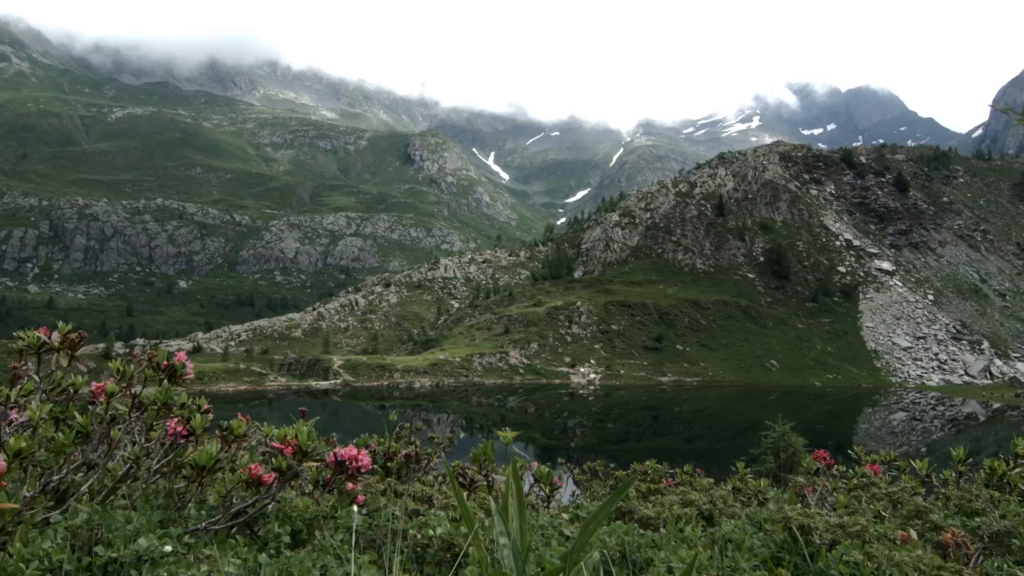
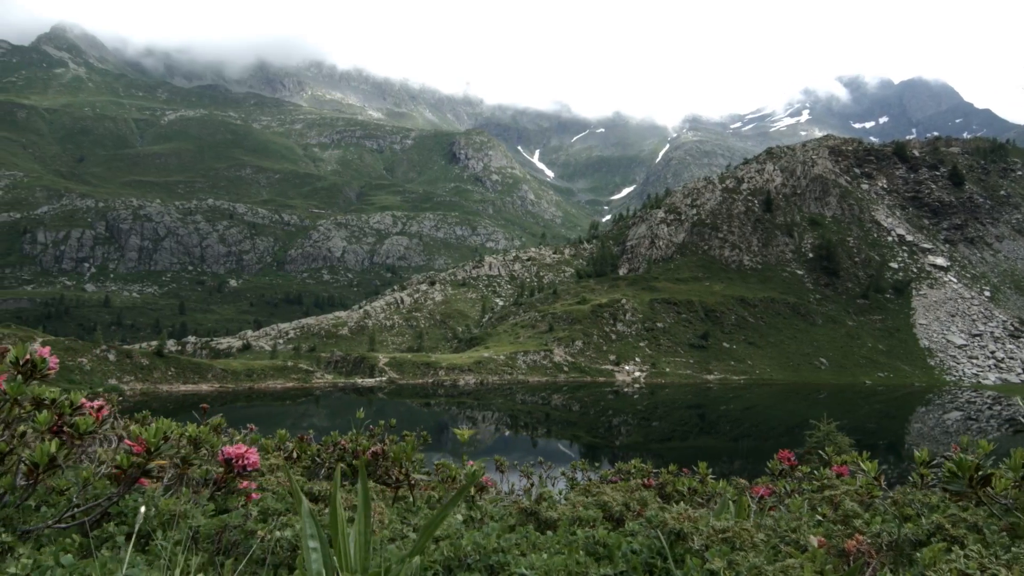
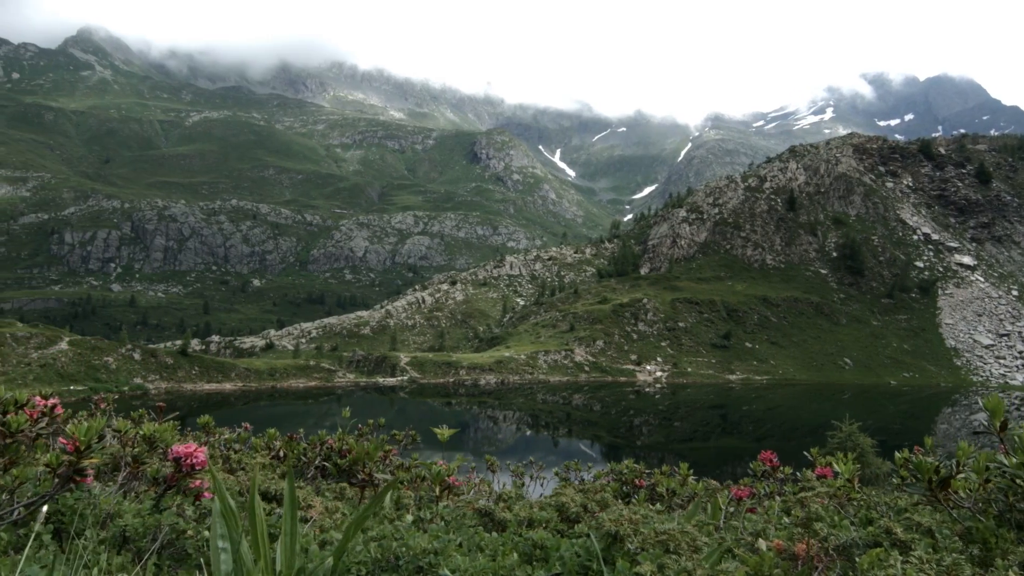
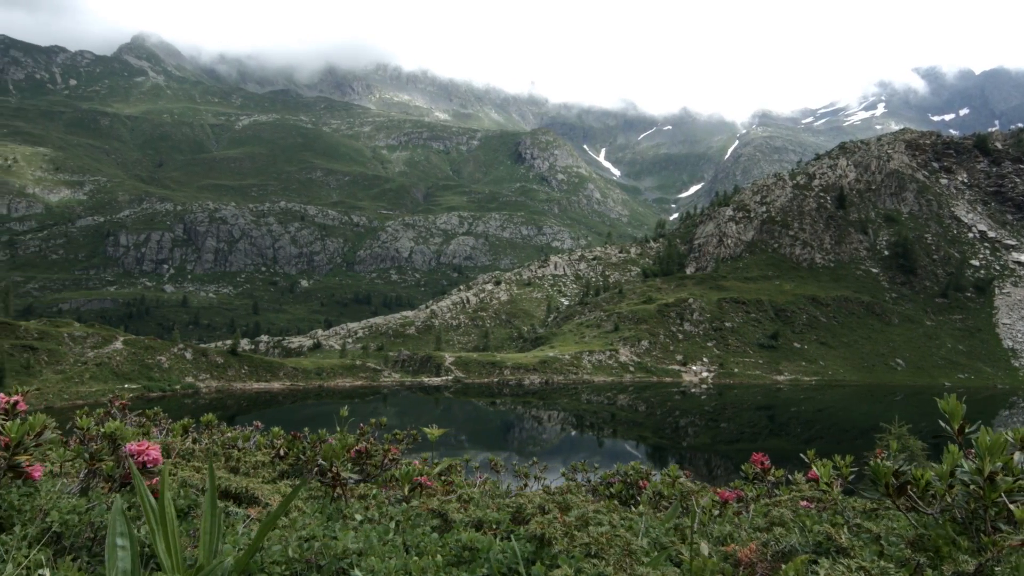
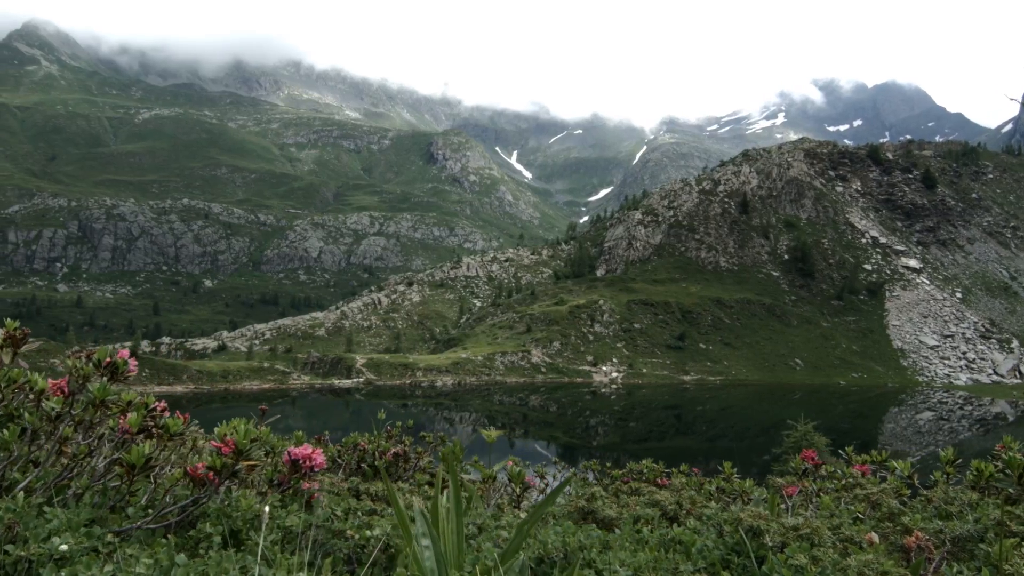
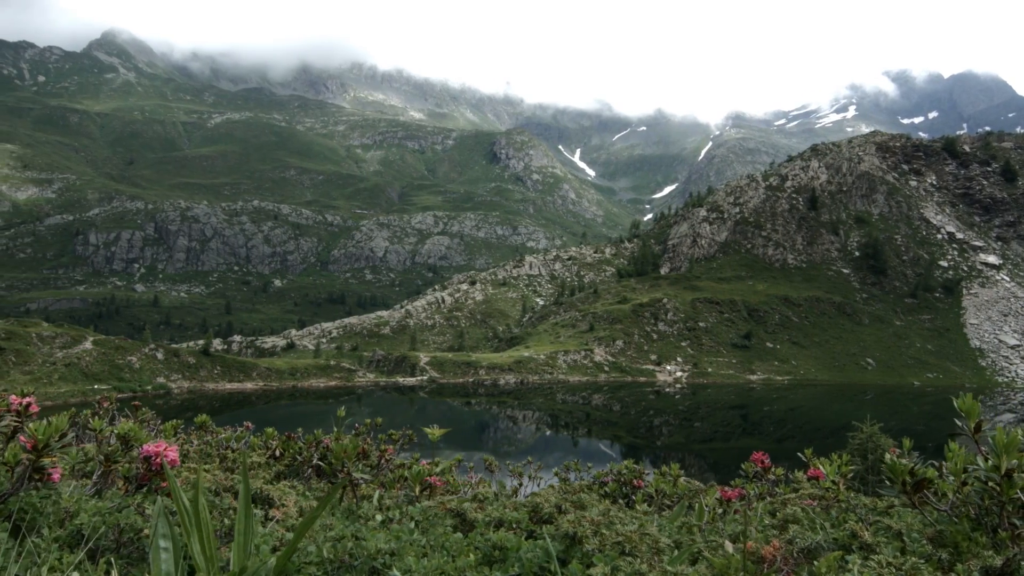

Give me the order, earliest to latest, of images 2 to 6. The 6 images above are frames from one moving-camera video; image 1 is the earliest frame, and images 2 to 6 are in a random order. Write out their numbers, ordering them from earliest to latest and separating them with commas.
5, 2, 3, 6, 4
